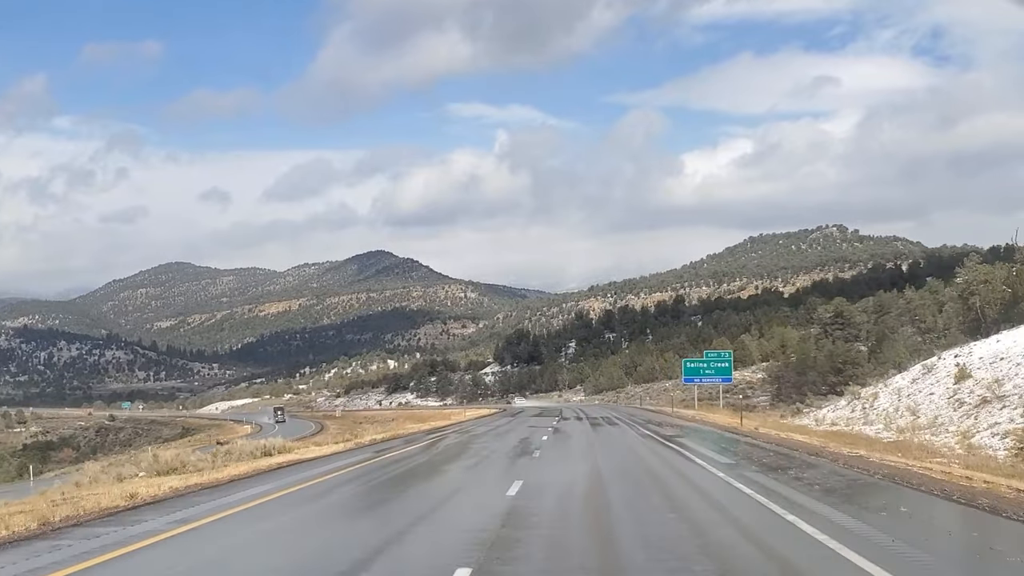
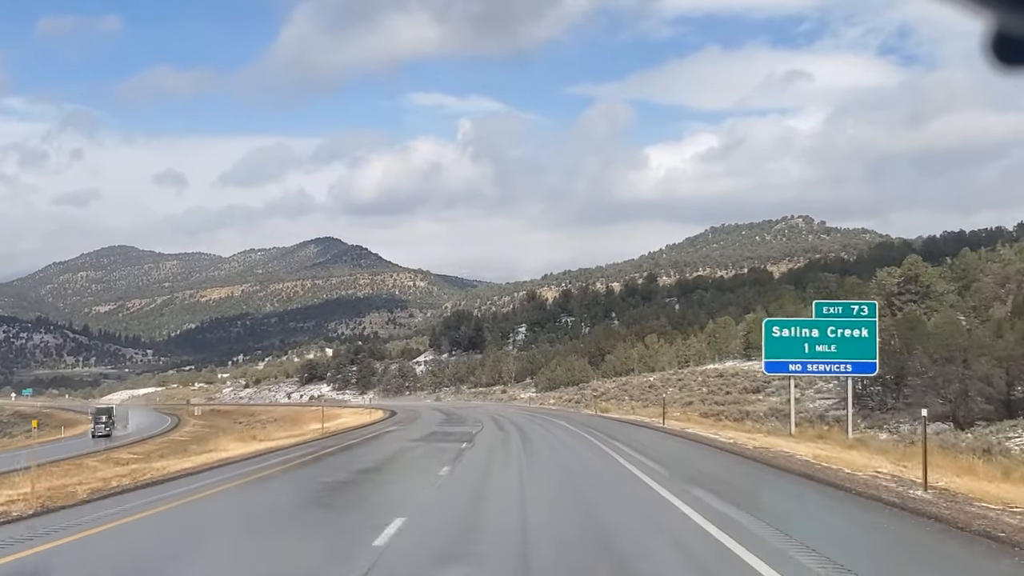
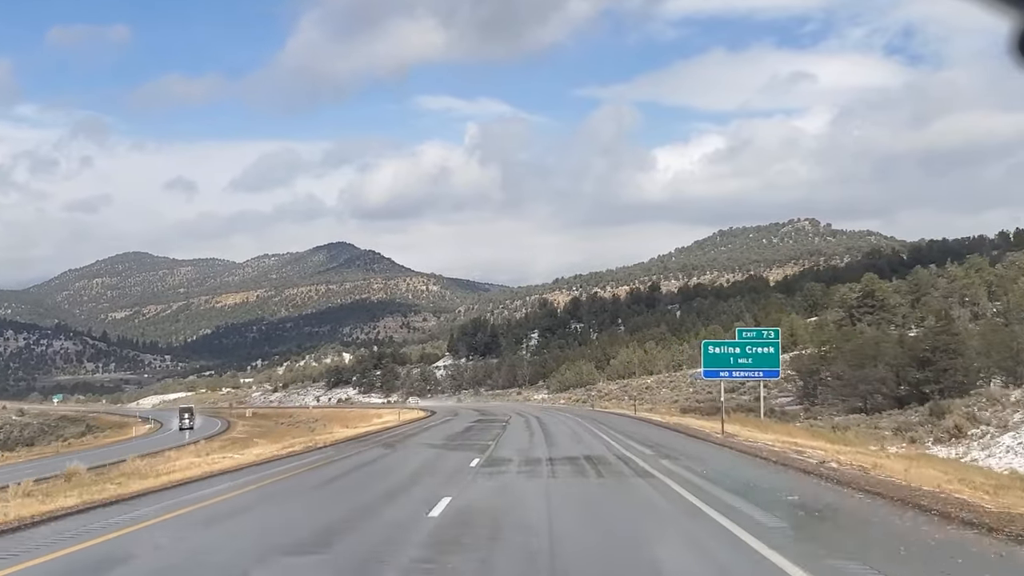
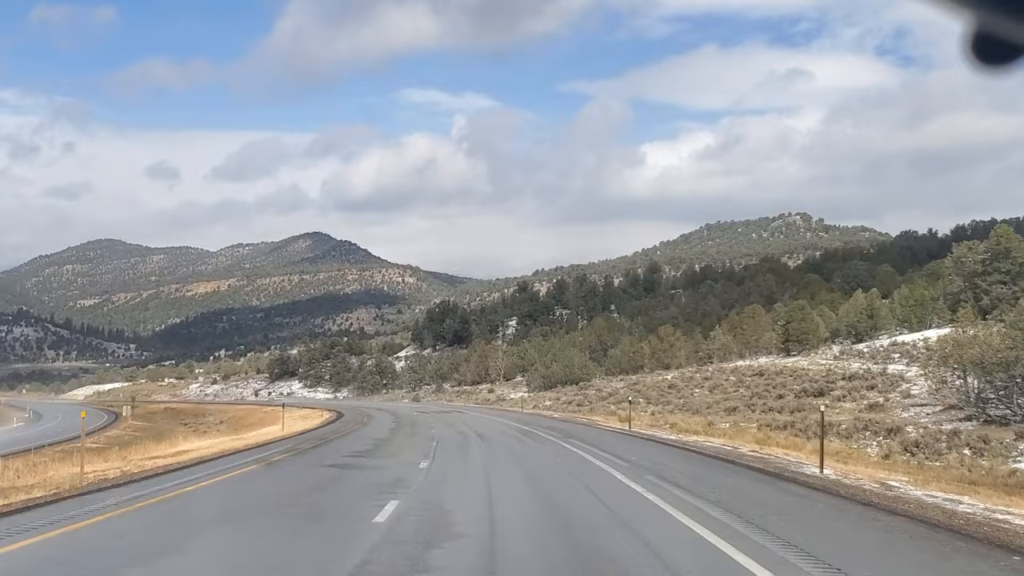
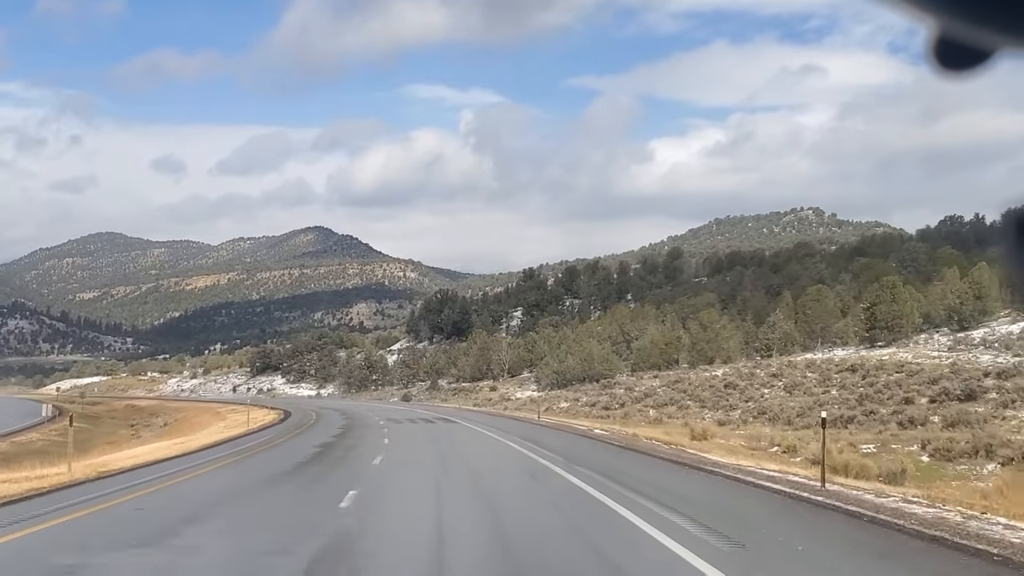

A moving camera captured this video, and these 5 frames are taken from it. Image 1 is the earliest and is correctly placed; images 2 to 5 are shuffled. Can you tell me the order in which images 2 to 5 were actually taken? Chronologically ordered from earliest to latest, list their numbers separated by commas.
3, 2, 4, 5
